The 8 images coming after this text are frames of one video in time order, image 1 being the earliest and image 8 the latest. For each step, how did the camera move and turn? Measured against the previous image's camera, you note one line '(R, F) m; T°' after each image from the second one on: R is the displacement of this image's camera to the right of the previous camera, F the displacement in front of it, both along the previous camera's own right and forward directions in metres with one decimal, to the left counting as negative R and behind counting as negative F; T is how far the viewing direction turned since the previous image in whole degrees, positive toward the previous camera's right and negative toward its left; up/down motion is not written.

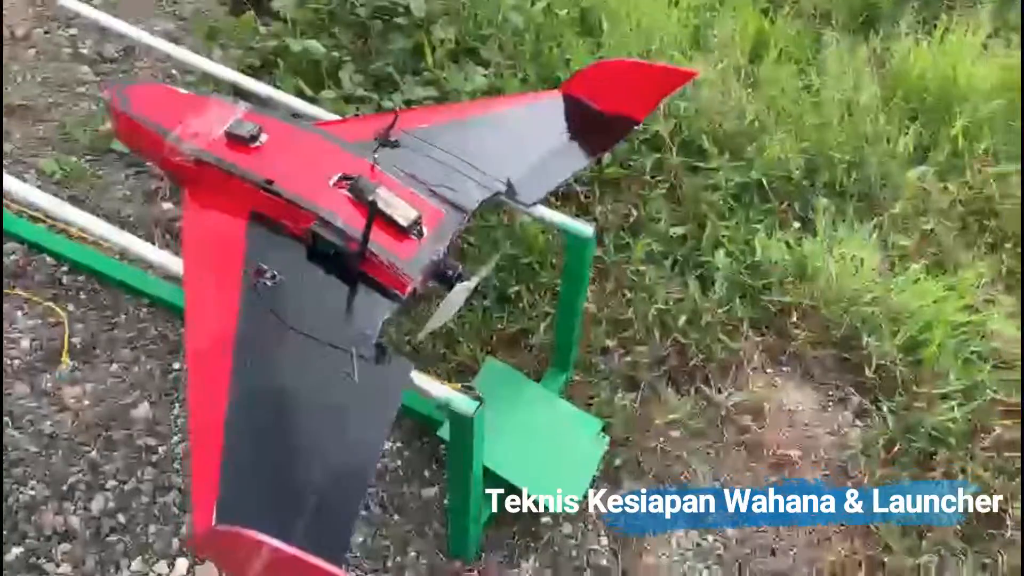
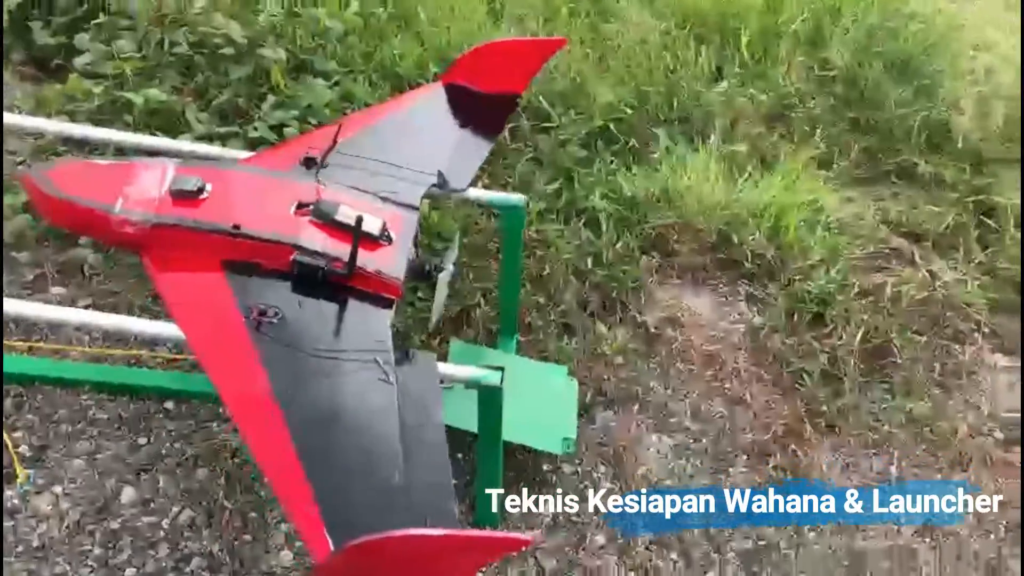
(-0.4, -0.1) m; +14°
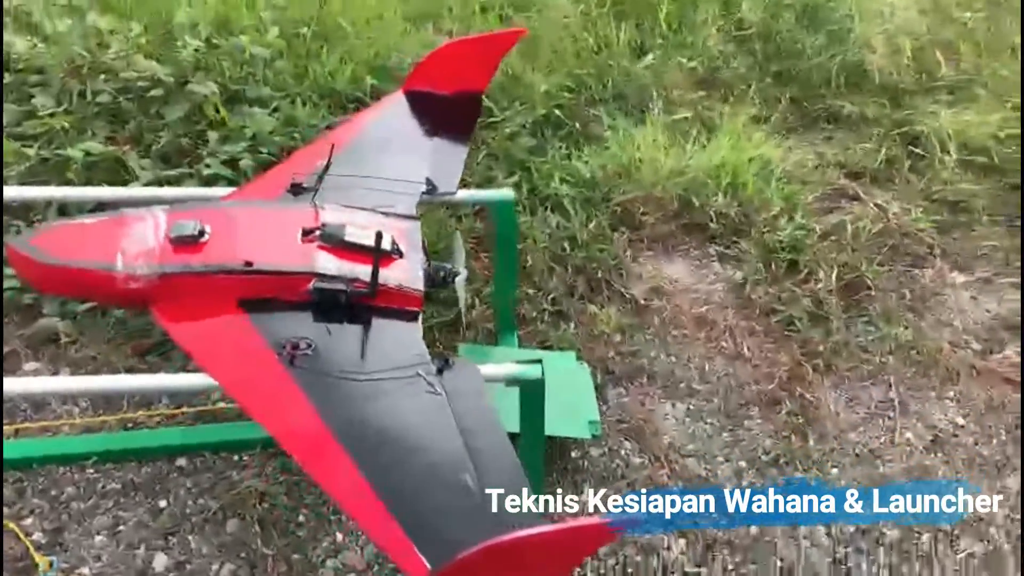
(-0.2, 0.0) m; +6°
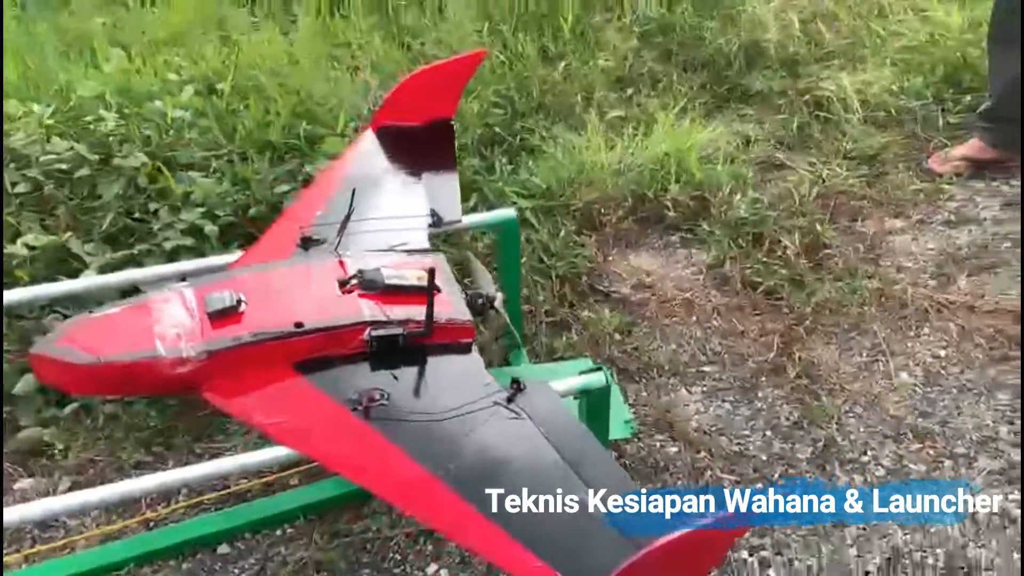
(-0.3, 0.0) m; +8°
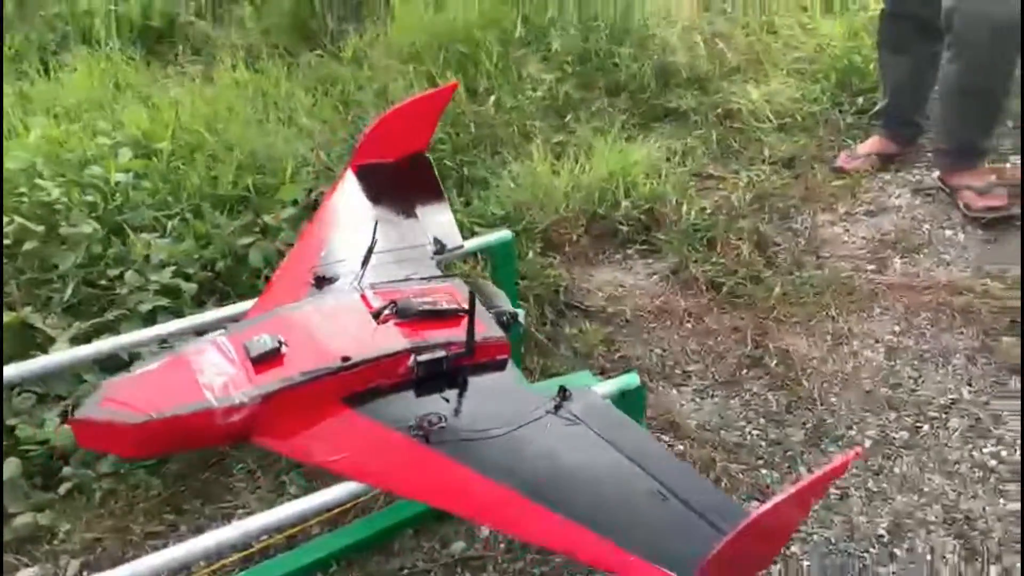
(-0.3, 0.0) m; +8°
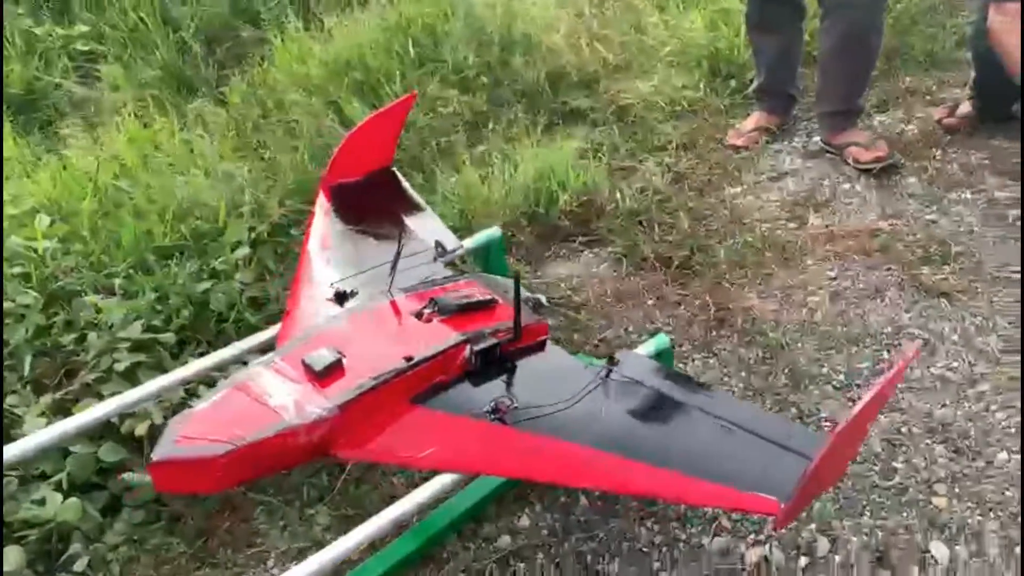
(-0.4, 0.0) m; +10°
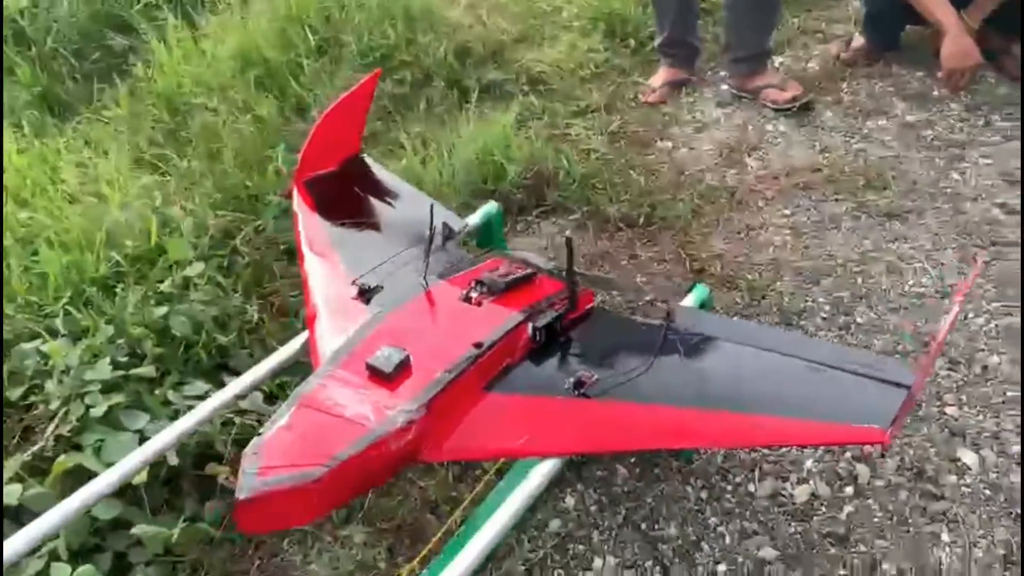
(-0.3, +0.1) m; +9°
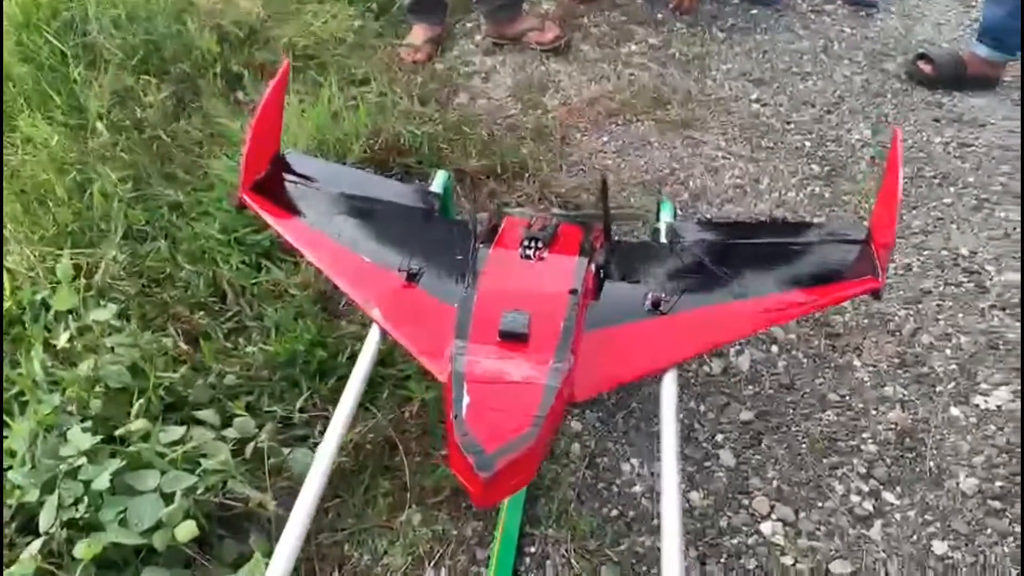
(-0.7, 0.0) m; +21°
